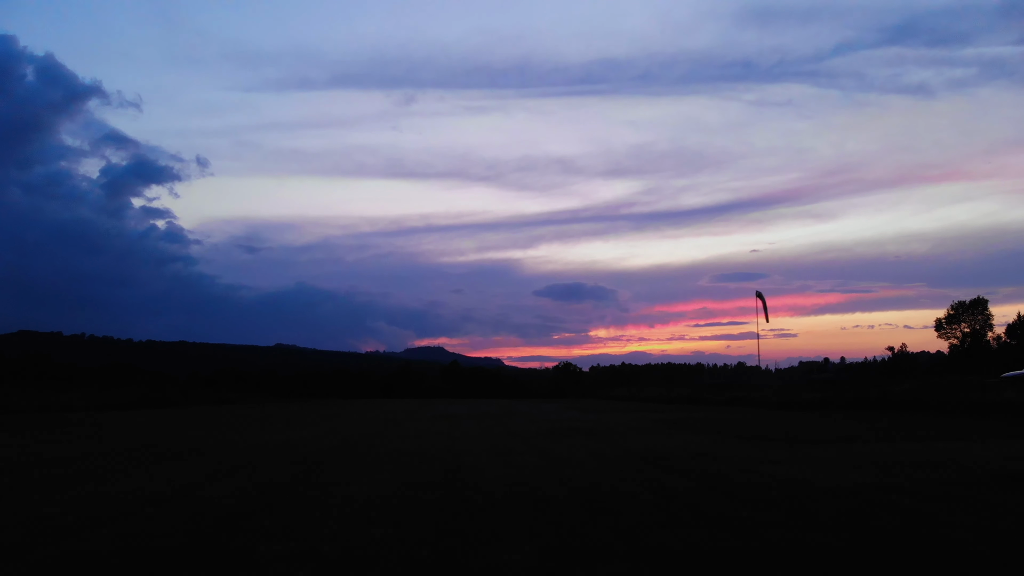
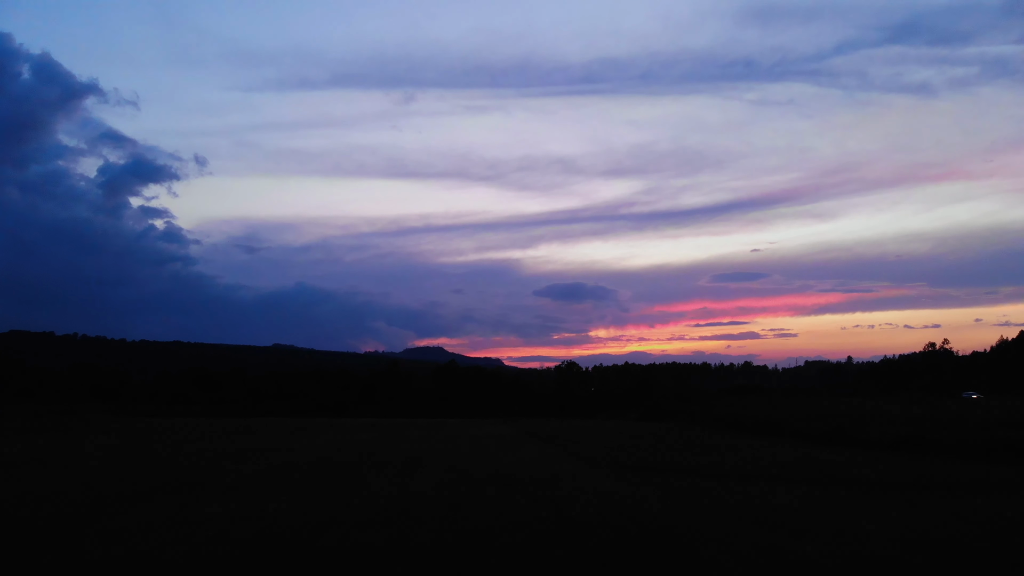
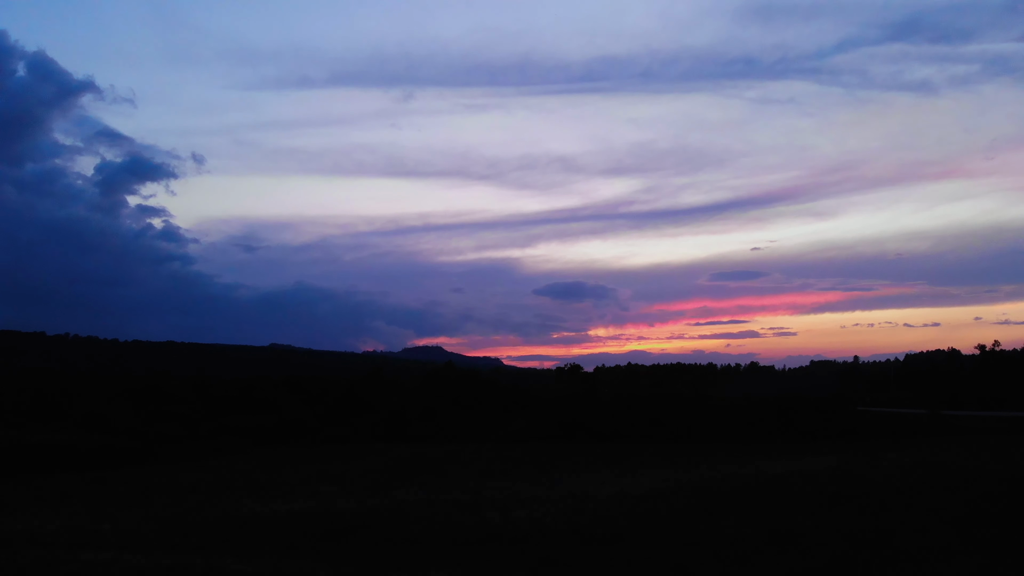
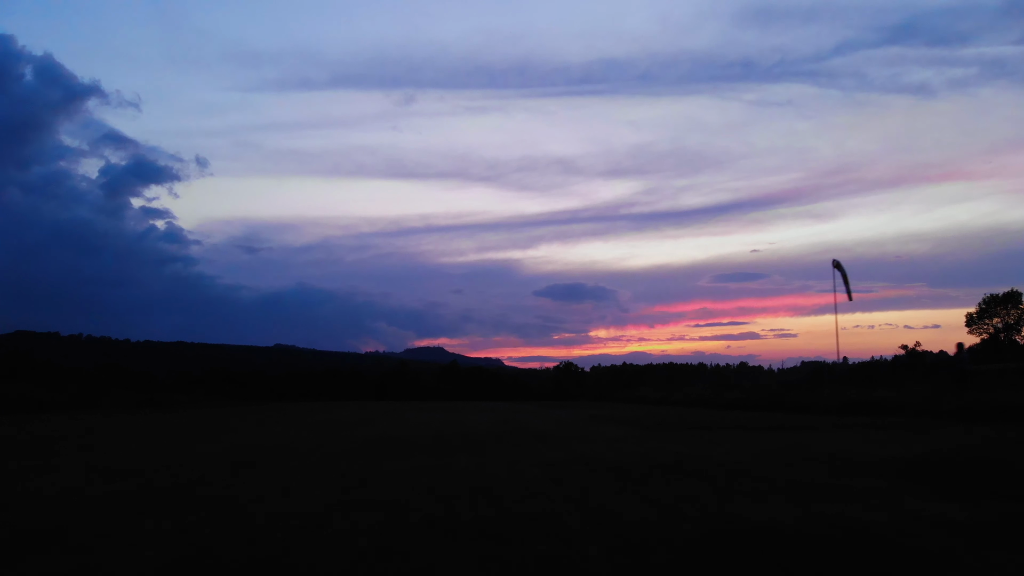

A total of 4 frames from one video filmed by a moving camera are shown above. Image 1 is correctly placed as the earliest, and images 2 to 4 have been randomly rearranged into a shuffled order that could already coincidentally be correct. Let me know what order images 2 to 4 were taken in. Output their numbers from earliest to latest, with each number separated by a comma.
4, 2, 3
